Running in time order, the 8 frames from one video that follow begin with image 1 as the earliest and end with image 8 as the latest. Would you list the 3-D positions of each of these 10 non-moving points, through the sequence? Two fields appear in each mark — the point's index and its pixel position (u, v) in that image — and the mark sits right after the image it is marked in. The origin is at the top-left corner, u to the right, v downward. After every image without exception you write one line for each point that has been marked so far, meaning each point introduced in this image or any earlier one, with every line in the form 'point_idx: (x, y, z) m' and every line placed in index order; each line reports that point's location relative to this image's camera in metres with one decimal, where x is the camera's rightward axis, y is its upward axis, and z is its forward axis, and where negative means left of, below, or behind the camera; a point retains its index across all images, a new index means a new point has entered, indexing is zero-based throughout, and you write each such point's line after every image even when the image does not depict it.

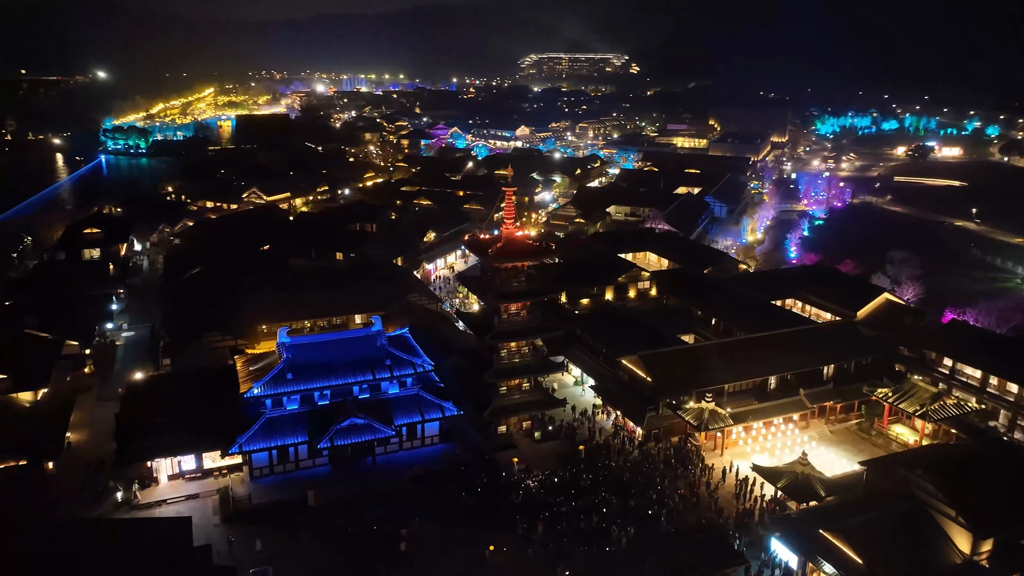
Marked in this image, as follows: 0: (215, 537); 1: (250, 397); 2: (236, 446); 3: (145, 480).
0: (-6.9, -5.7, +17.1) m
1: (-6.8, -2.8, +19.3) m
2: (-6.9, -4.0, +18.6) m
3: (-9.2, -4.9, +18.8) m
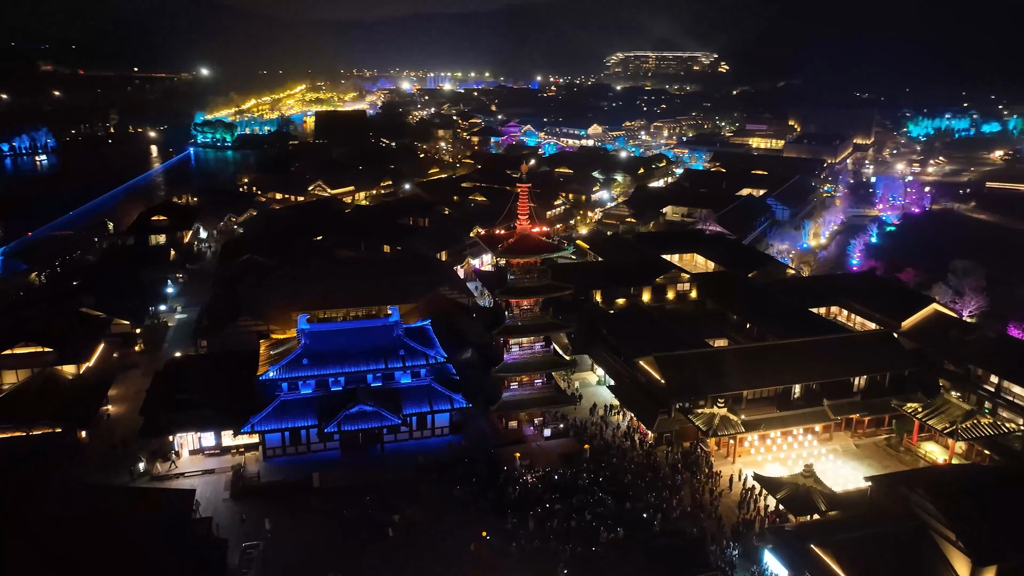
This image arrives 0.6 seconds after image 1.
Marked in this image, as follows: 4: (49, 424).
0: (-7.0, -5.4, +18.0) m
1: (-6.6, -2.5, +20.1) m
2: (-6.9, -3.6, +19.4) m
3: (-9.2, -4.4, +19.9) m
4: (-12.1, -3.5, +19.4) m
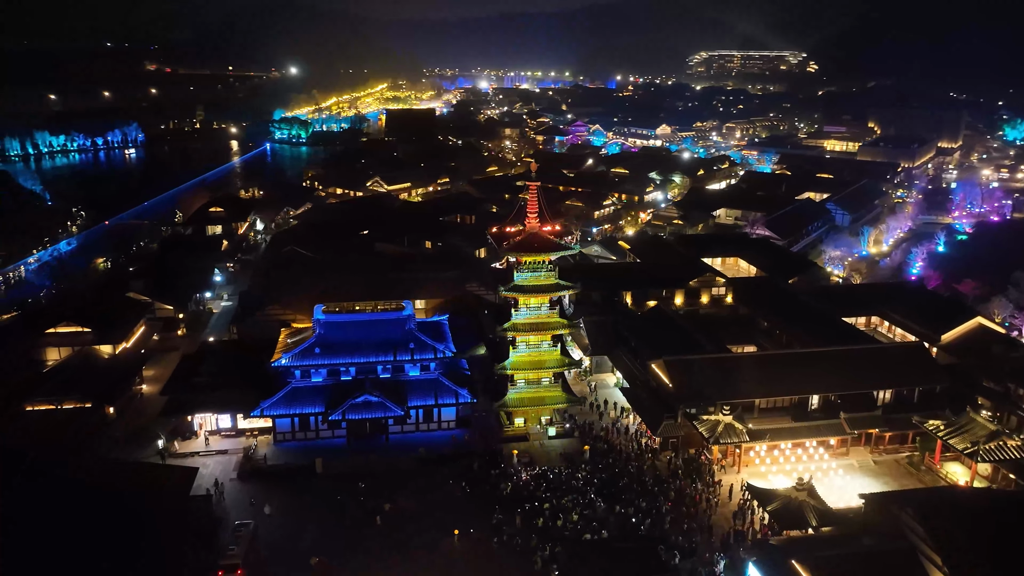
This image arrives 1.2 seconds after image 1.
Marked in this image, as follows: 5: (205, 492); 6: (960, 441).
0: (-7.3, -5.1, +18.8) m
1: (-6.5, -2.2, +20.9) m
2: (-6.9, -3.3, +20.2) m
3: (-9.1, -4.1, +20.9) m
4: (-12.1, -3.1, +20.7) m
5: (-7.7, -5.1, +18.5) m
6: (+11.2, -3.8, +18.6) m
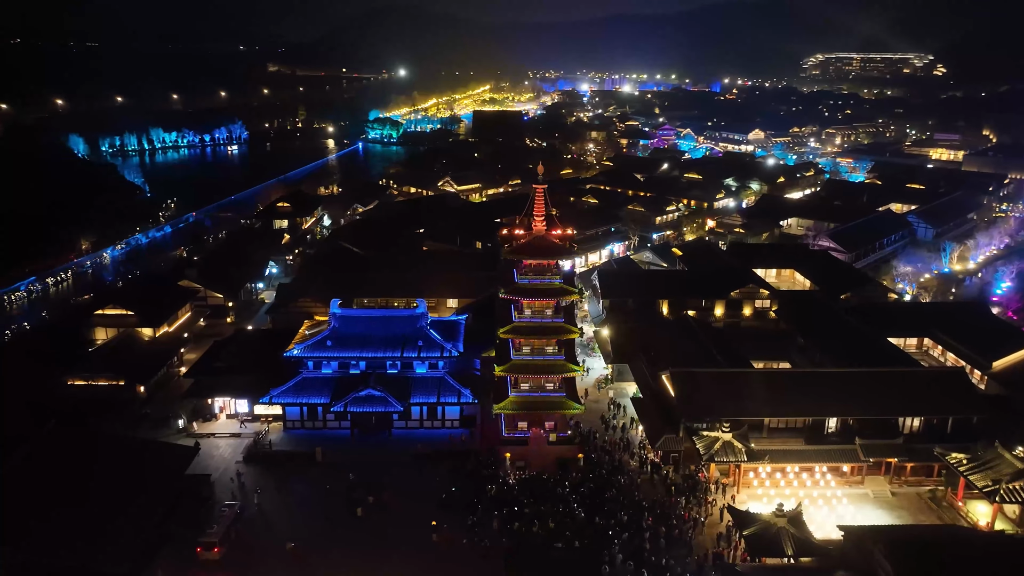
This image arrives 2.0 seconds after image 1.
0: (-7.5, -4.8, +19.7) m
1: (-6.4, -2.0, +21.7) m
2: (-6.9, -3.1, +21.1) m
3: (-9.1, -3.8, +22.1) m
4: (-12.0, -2.6, +22.3) m
5: (-8.0, -4.8, +19.5) m
6: (+10.8, -4.4, +17.1) m
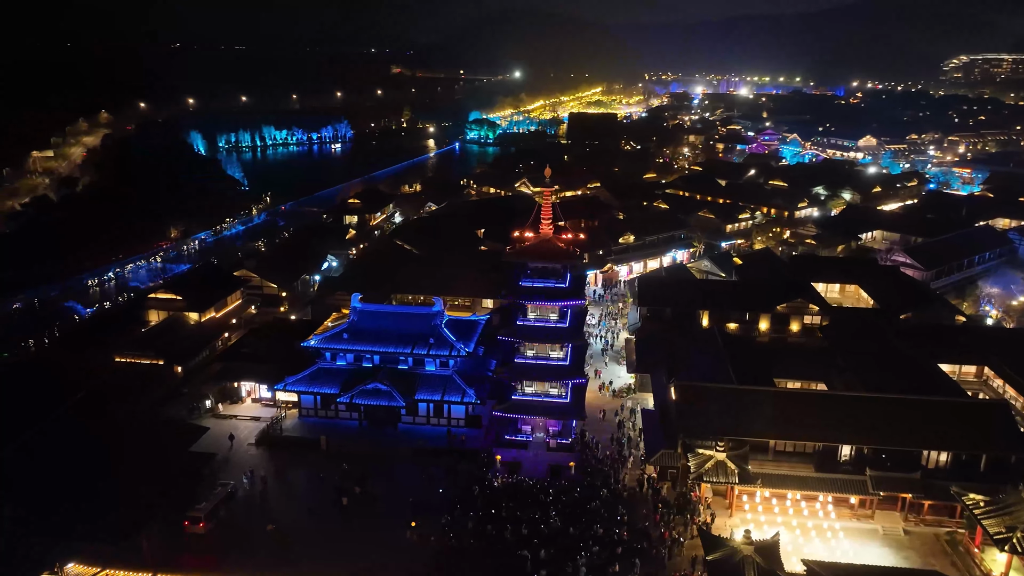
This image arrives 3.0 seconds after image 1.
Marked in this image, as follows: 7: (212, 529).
0: (-7.7, -4.6, +20.8) m
1: (-6.2, -1.8, +22.5) m
2: (-6.8, -2.9, +22.0) m
3: (-8.8, -3.4, +23.4) m
4: (-11.5, -2.2, +24.0) m
5: (-8.1, -4.5, +20.6) m
6: (+10.0, -4.9, +15.4) m
7: (-6.9, -5.6, +17.3) m
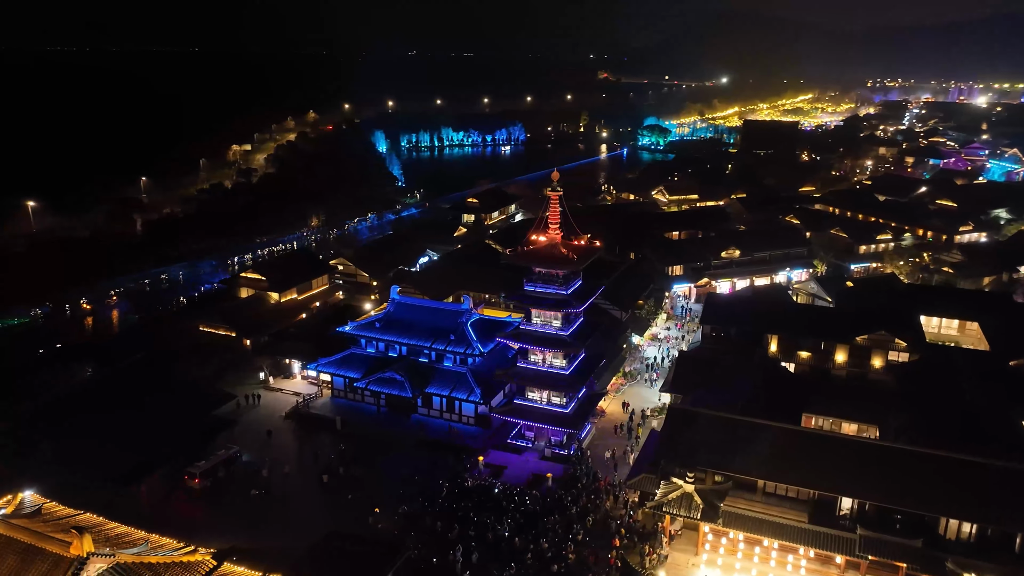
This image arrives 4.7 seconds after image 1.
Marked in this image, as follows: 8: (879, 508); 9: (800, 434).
0: (-7.5, -4.1, +22.6) m
1: (-5.4, -1.4, +23.9) m
2: (-6.2, -2.4, +23.6) m
3: (-7.8, -2.9, +25.4) m
4: (-10.2, -1.4, +26.8) m
5: (-8.0, -3.9, +22.6) m
6: (+8.1, -5.6, +12.9) m
7: (-7.8, -5.1, +19.0) m
8: (+7.9, -4.7, +16.0) m
9: (+6.8, -3.5, +17.6) m
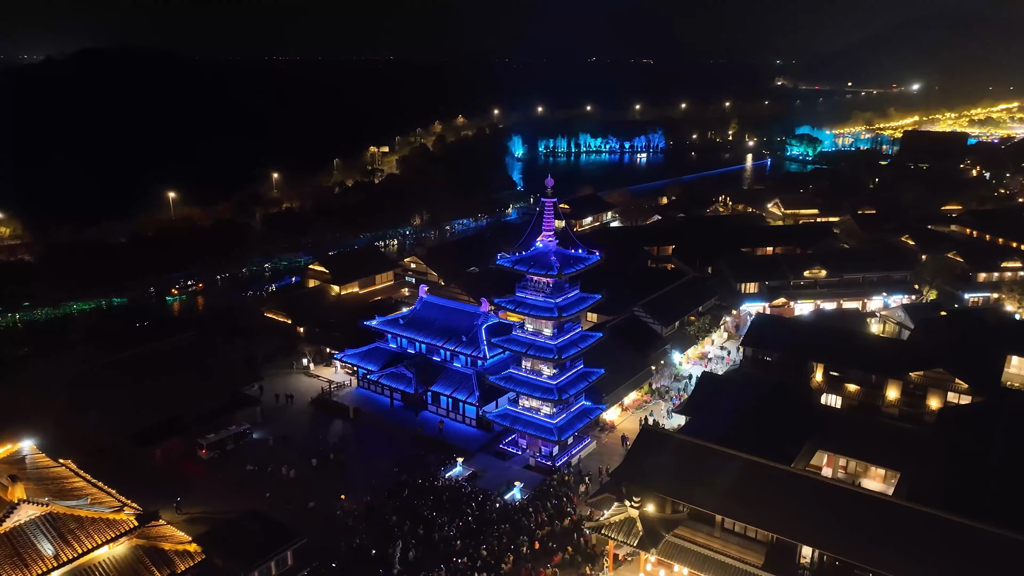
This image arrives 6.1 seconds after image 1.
0: (-7.2, -3.8, +24.2) m
1: (-4.7, -1.3, +25.0) m
2: (-5.6, -2.2, +24.9) m
3: (-6.9, -2.6, +27.0) m
4: (-8.8, -1.1, +28.8) m
5: (-7.7, -3.6, +24.3) m
6: (+5.8, -6.1, +11.3) m
7: (-8.3, -4.7, +20.7) m
8: (+6.3, -5.3, +14.4) m
9: (+5.7, -4.0, +16.1) m
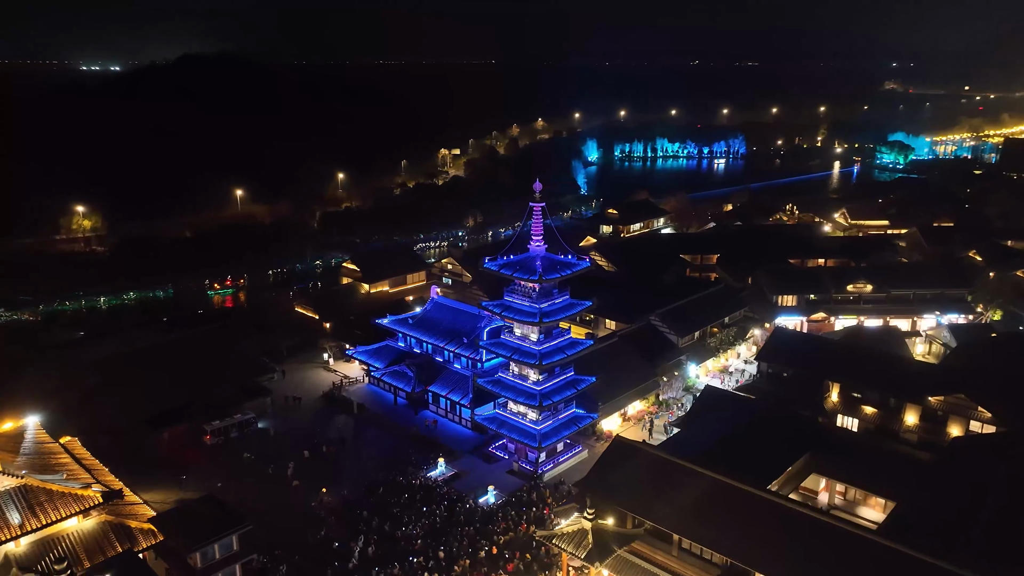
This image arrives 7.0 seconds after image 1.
0: (-7.1, -3.6, +25.0) m
1: (-4.4, -1.2, +25.5) m
2: (-5.4, -2.2, +25.5) m
3: (-6.3, -2.5, +27.7) m
4: (-8.0, -0.9, +29.8) m
5: (-7.6, -3.5, +25.2) m
6: (+4.1, -6.4, +10.6) m
7: (-8.6, -4.5, +21.7) m
8: (+5.1, -5.5, +13.6) m
9: (+4.7, -4.2, +15.5) m
